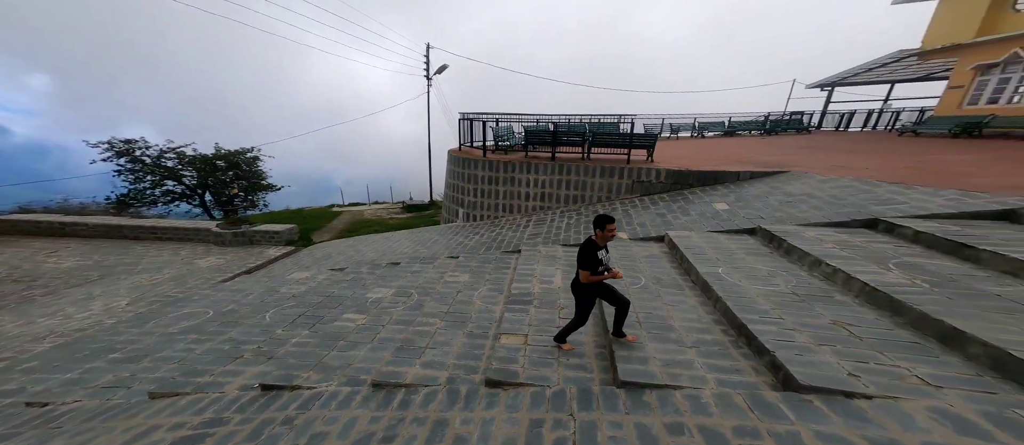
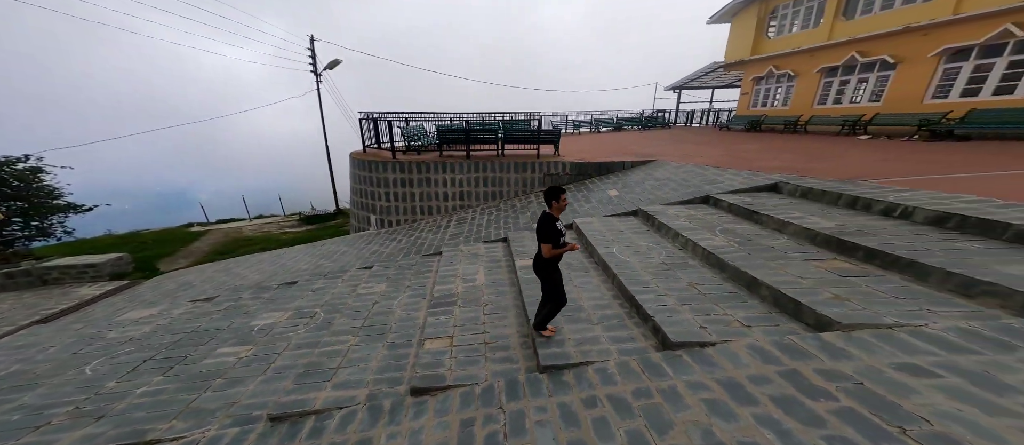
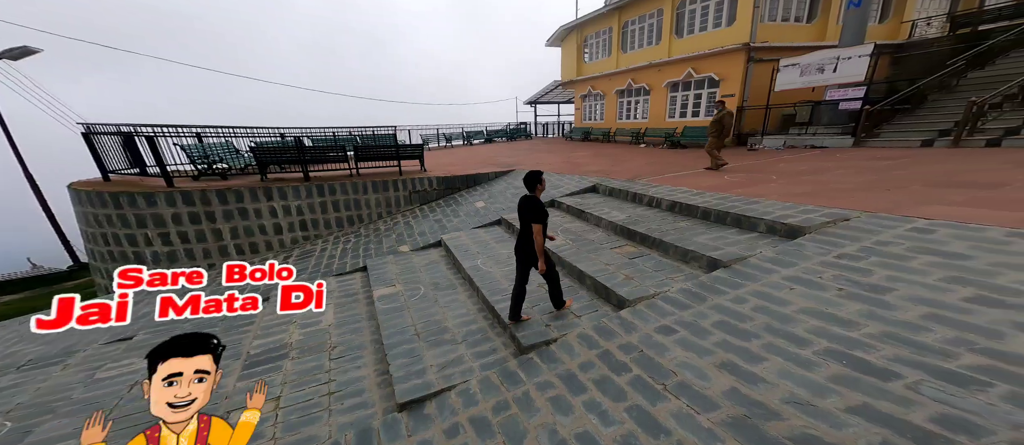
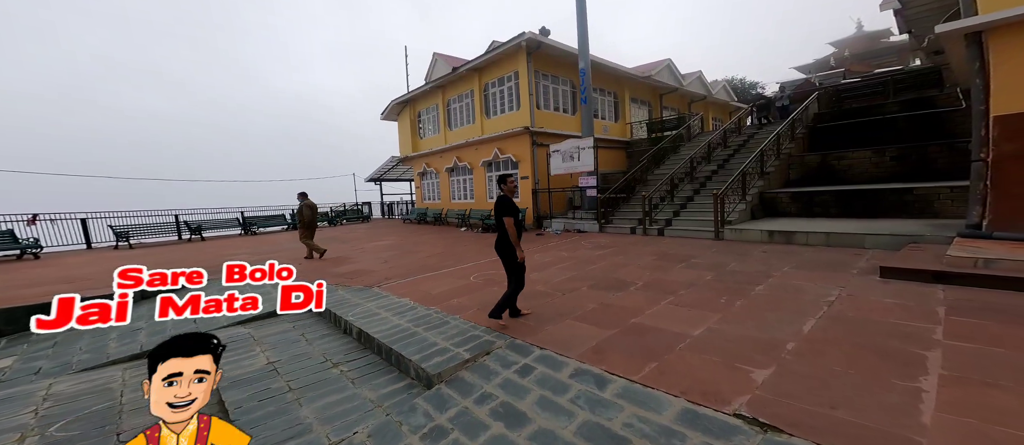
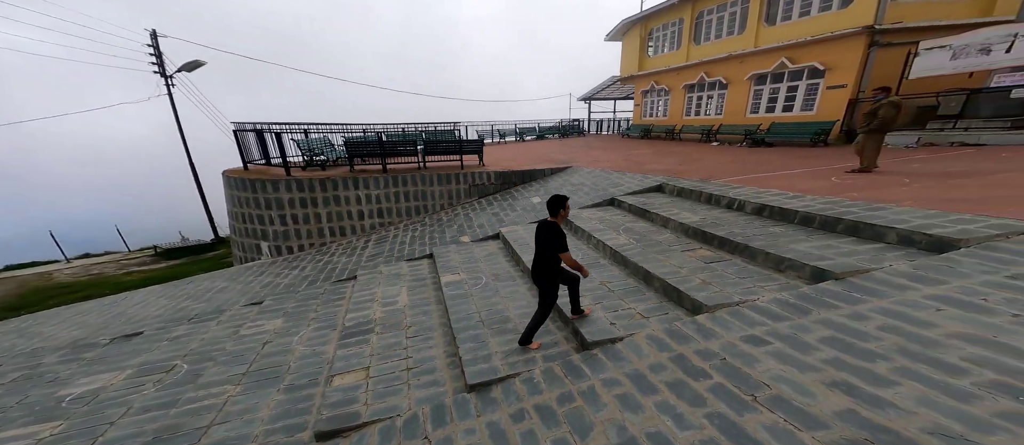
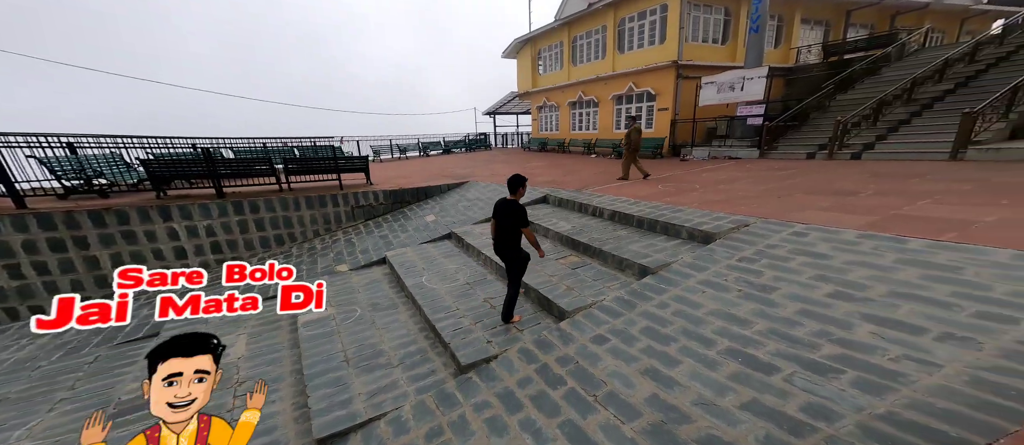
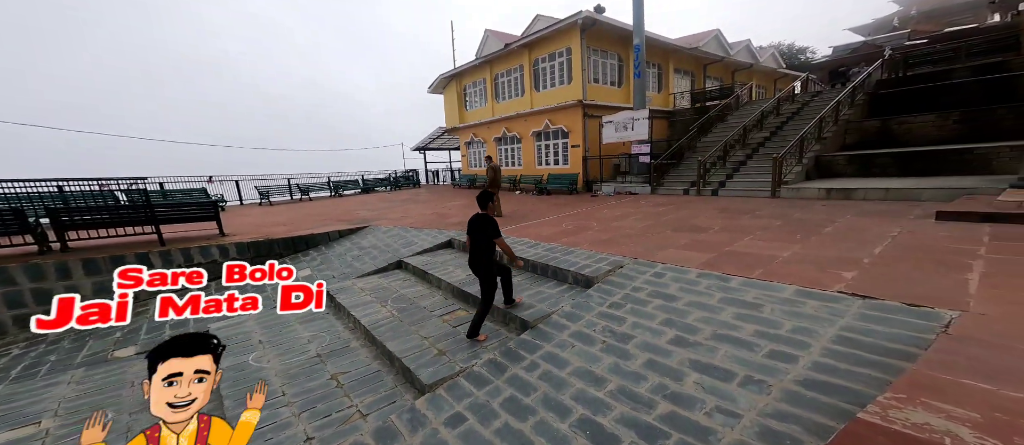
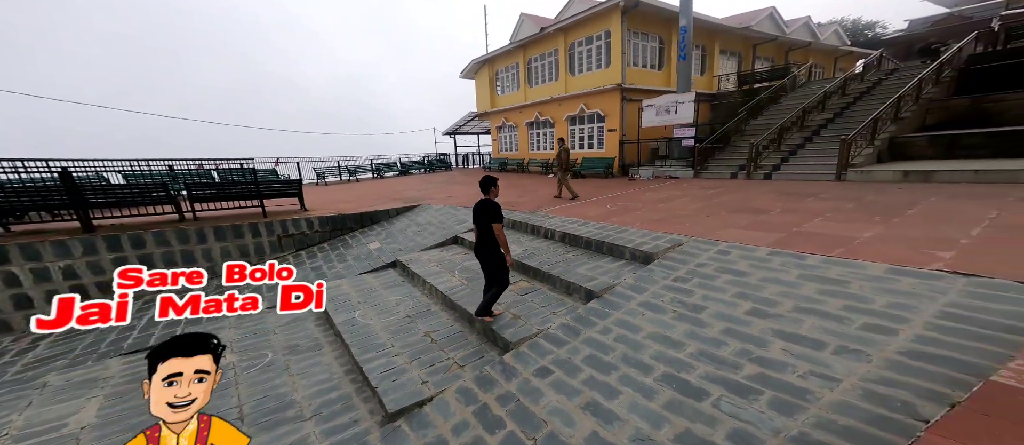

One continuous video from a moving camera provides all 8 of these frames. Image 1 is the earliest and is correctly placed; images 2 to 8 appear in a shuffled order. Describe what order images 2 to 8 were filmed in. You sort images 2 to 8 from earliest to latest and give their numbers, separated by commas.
2, 5, 3, 6, 8, 7, 4
